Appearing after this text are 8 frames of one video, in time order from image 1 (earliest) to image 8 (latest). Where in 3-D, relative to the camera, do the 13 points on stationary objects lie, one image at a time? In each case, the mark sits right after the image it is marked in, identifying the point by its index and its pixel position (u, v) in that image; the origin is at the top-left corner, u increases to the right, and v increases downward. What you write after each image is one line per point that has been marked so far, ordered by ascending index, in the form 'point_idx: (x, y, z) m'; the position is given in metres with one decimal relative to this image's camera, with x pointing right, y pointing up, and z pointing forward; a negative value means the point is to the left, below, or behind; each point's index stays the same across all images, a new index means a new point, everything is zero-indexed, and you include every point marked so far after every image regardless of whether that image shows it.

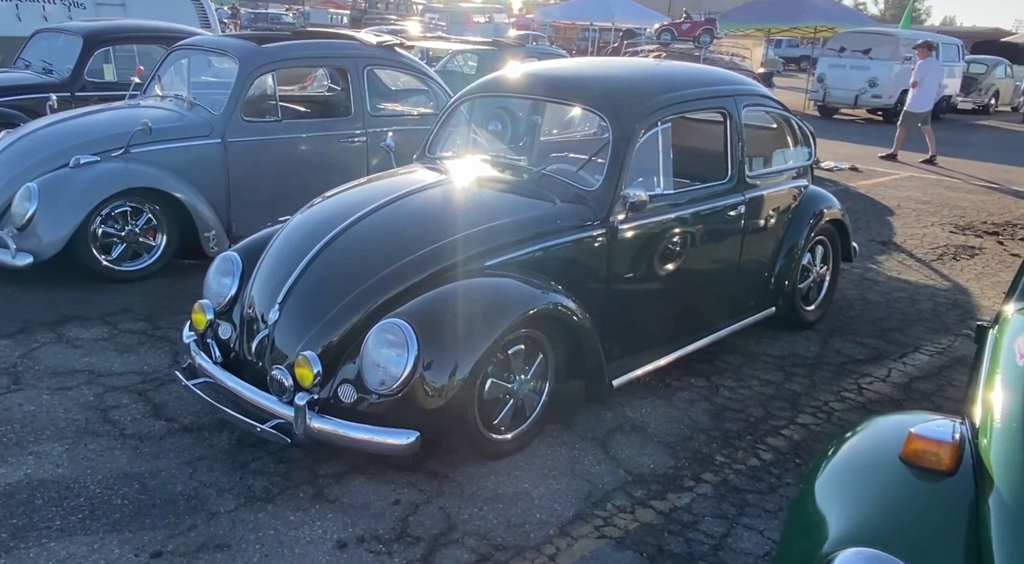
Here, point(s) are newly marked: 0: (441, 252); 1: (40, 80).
0: (-0.3, +0.1, +3.3) m
1: (-5.0, +2.1, +8.5) m
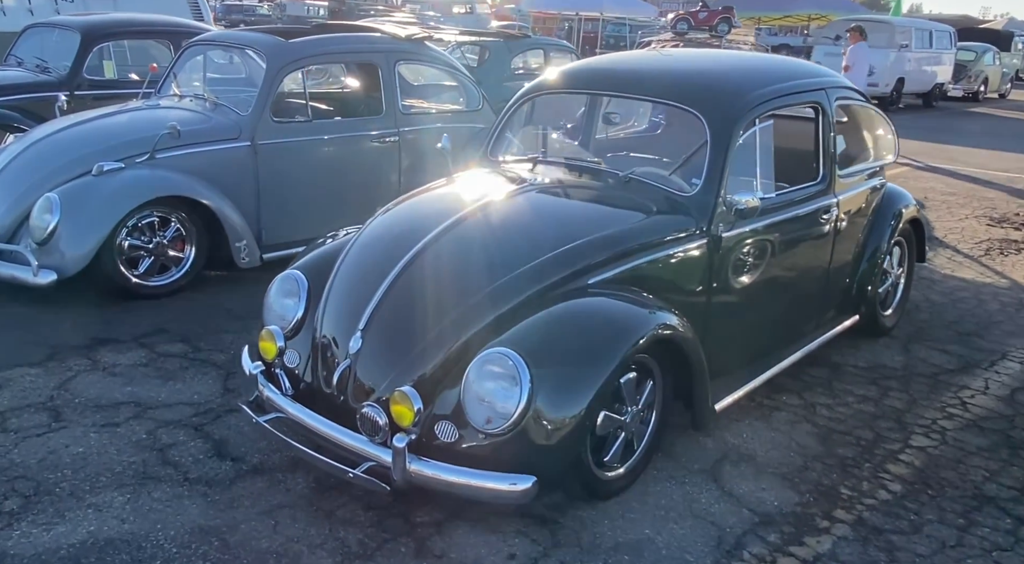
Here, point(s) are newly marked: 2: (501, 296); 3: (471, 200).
0: (+0.1, 0.0, +3.0) m
1: (-4.8, +2.0, +8.1) m
2: (0.0, -0.1, +2.9) m
3: (-0.2, +0.4, +3.5) m
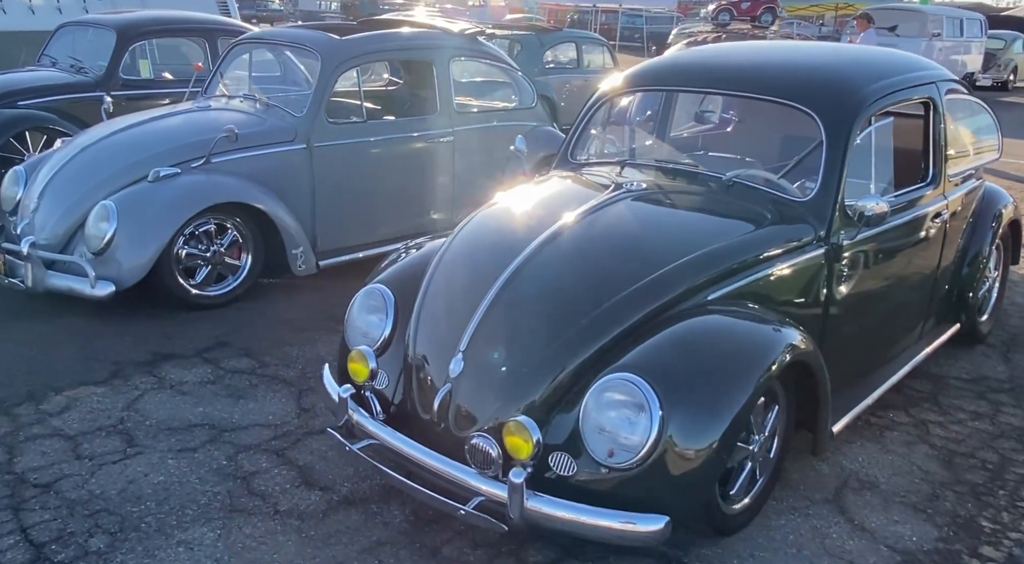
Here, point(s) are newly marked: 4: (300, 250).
0: (+0.5, 0.0, +2.7) m
1: (-4.3, +2.0, +7.9) m
2: (+0.3, -0.1, +2.7) m
3: (+0.2, +0.3, +3.2) m
4: (-1.3, +0.2, +5.1) m
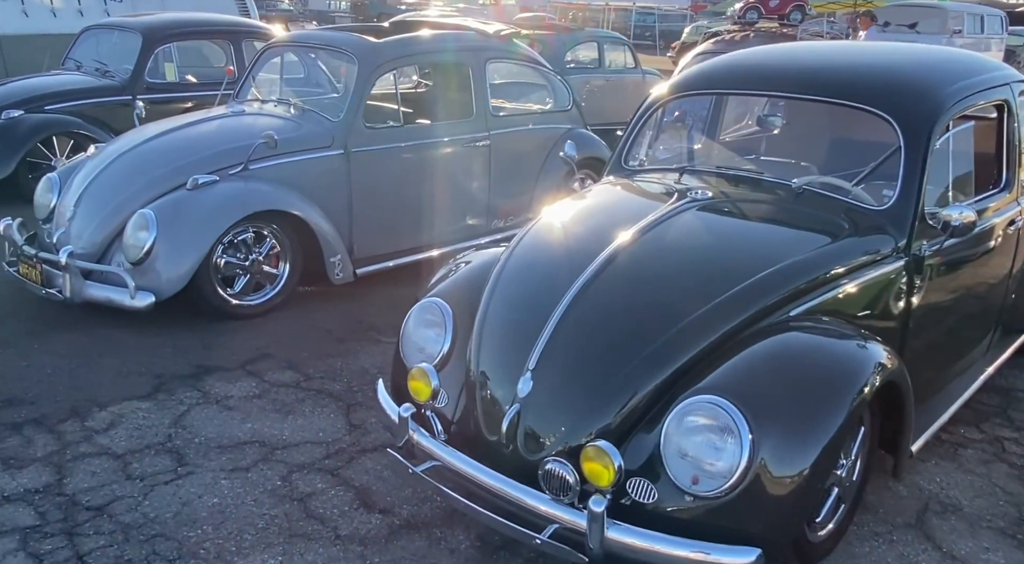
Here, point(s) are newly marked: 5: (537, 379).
0: (+0.7, -0.1, +2.6) m
1: (-4.0, +1.9, +7.9) m
2: (+0.6, -0.2, +2.5) m
3: (+0.5, +0.2, +3.1) m
4: (-1.1, +0.1, +5.0) m
5: (+0.1, -0.3, +2.6) m
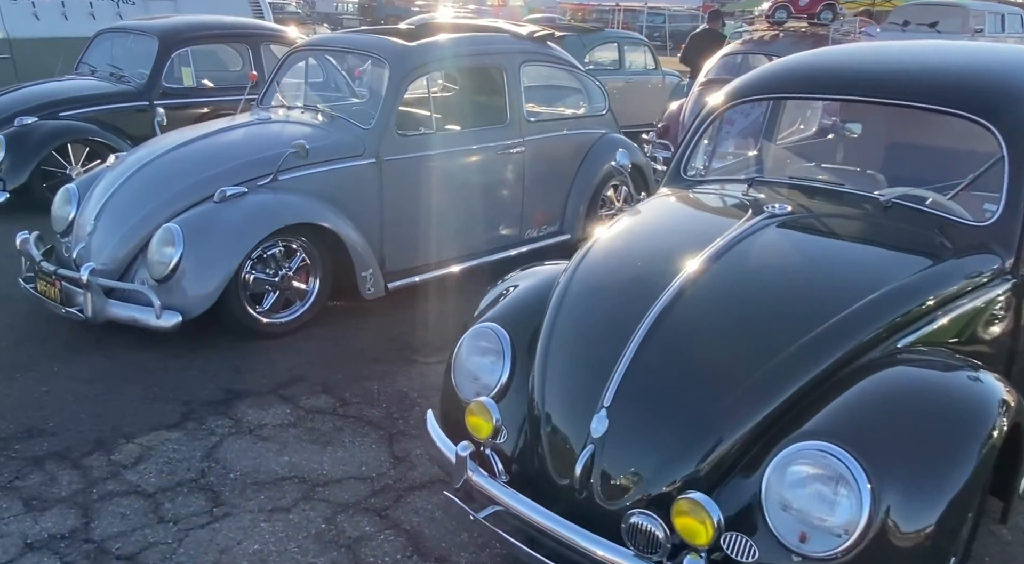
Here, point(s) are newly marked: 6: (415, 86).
0: (+0.9, -0.1, +2.4) m
1: (-3.8, +1.8, +7.7) m
2: (+0.8, -0.2, +2.3) m
3: (+0.7, +0.2, +2.9) m
4: (-0.8, +0.1, +4.7) m
5: (+0.3, -0.4, +2.4) m
6: (-0.6, +1.2, +5.0) m
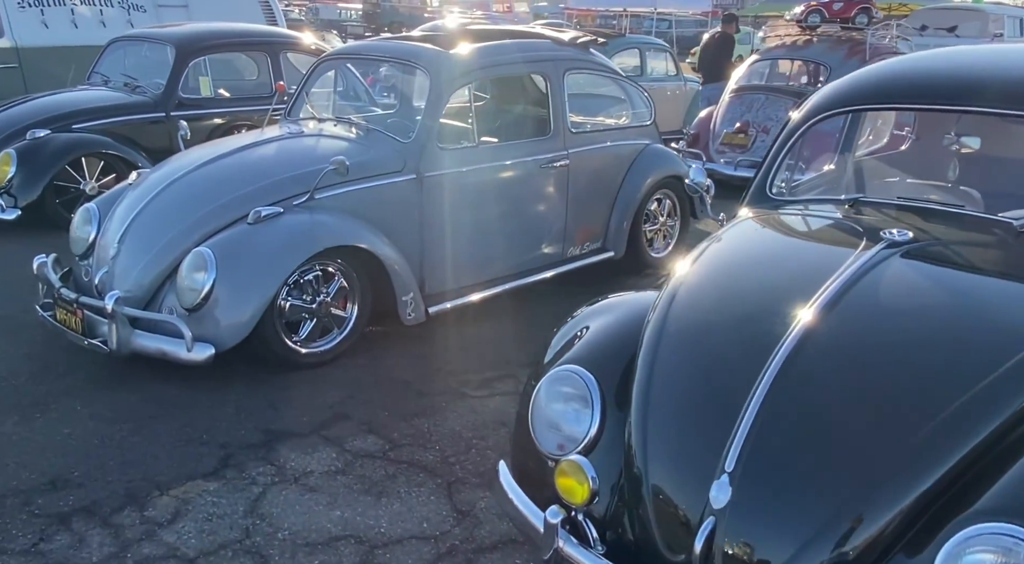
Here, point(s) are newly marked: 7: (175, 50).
0: (+1.2, -0.3, +2.0) m
1: (-3.5, +1.7, +7.4) m
2: (+1.1, -0.4, +2.0) m
3: (+1.0, 0.0, +2.6) m
4: (-0.6, -0.1, +4.4) m
5: (+0.6, -0.5, +2.1) m
6: (-0.3, +1.1, +4.7) m
7: (-3.2, +2.2, +7.6) m
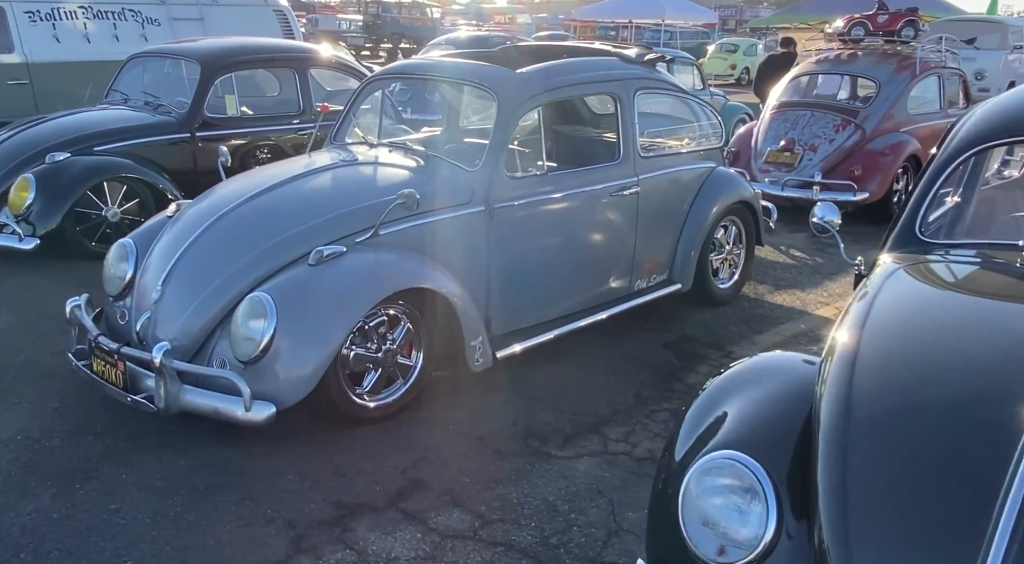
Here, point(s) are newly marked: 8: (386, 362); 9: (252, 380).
0: (+1.6, -0.4, +1.6) m
1: (-3.1, +1.4, +7.0) m
2: (+1.5, -0.5, +1.6) m
3: (+1.4, -0.1, +2.2) m
4: (-0.2, -0.3, +4.0) m
5: (+1.0, -0.7, +1.6) m
6: (+0.1, +0.9, +4.3) m
7: (-2.8, +1.9, +7.2) m
8: (-0.6, -0.4, +3.7) m
9: (-1.1, -0.4, +3.3) m
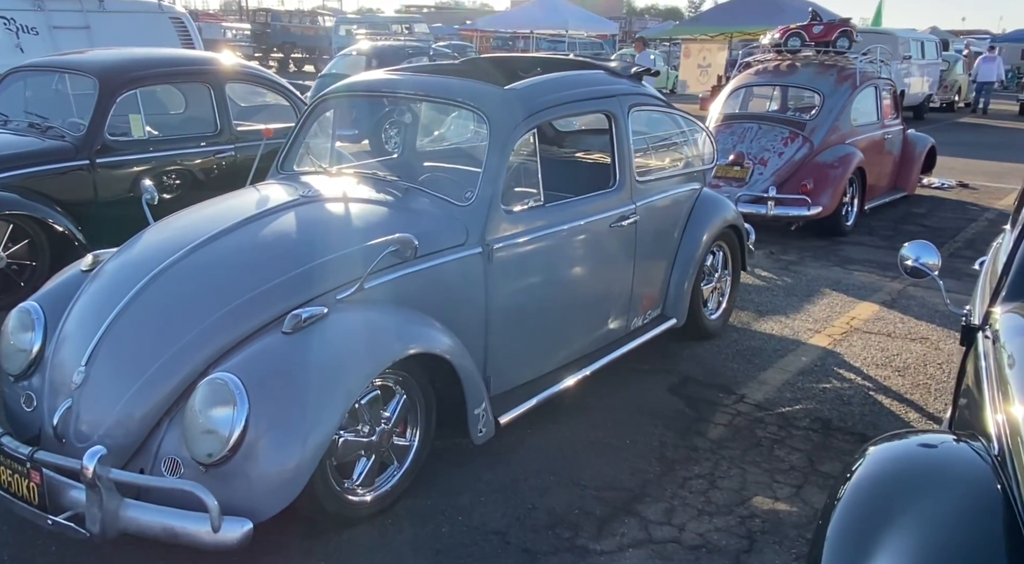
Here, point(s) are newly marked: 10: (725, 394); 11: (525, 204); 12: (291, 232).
0: (+1.9, -0.6, +1.2) m
1: (-3.5, +1.0, +6.0) m
2: (+1.8, -0.7, +1.1) m
3: (+1.6, -0.3, +1.7) m
4: (-0.1, -0.5, +3.4) m
5: (+1.3, -0.9, +1.2) m
6: (0.0, +0.6, +3.7) m
7: (-3.2, +1.6, +6.2) m
8: (-0.5, -0.6, +3.0) m
9: (-0.9, -0.7, +2.6) m
10: (+1.1, -0.6, +4.3) m
11: (0.0, +0.4, +3.7) m
12: (-0.9, +0.2, +3.2) m
